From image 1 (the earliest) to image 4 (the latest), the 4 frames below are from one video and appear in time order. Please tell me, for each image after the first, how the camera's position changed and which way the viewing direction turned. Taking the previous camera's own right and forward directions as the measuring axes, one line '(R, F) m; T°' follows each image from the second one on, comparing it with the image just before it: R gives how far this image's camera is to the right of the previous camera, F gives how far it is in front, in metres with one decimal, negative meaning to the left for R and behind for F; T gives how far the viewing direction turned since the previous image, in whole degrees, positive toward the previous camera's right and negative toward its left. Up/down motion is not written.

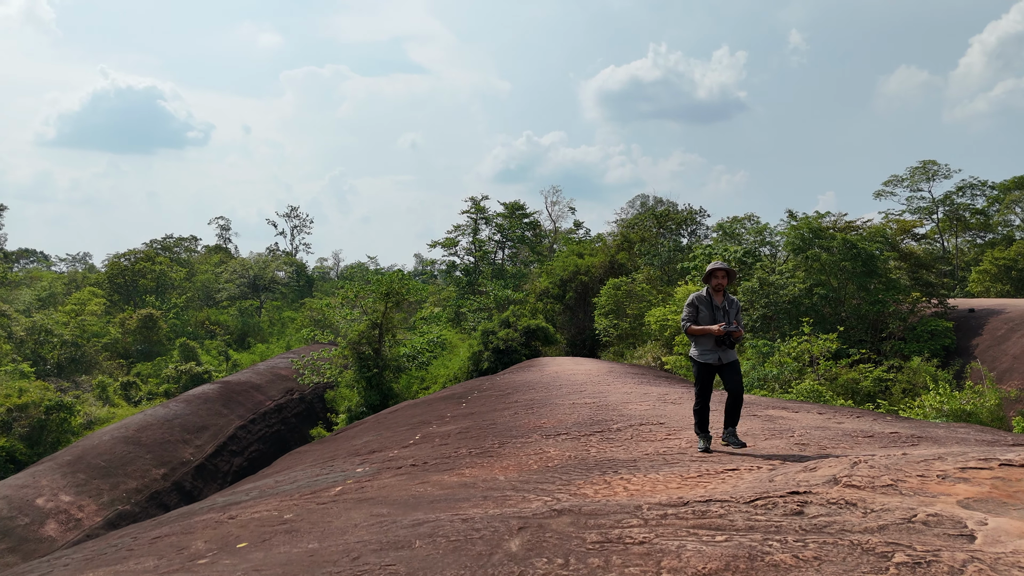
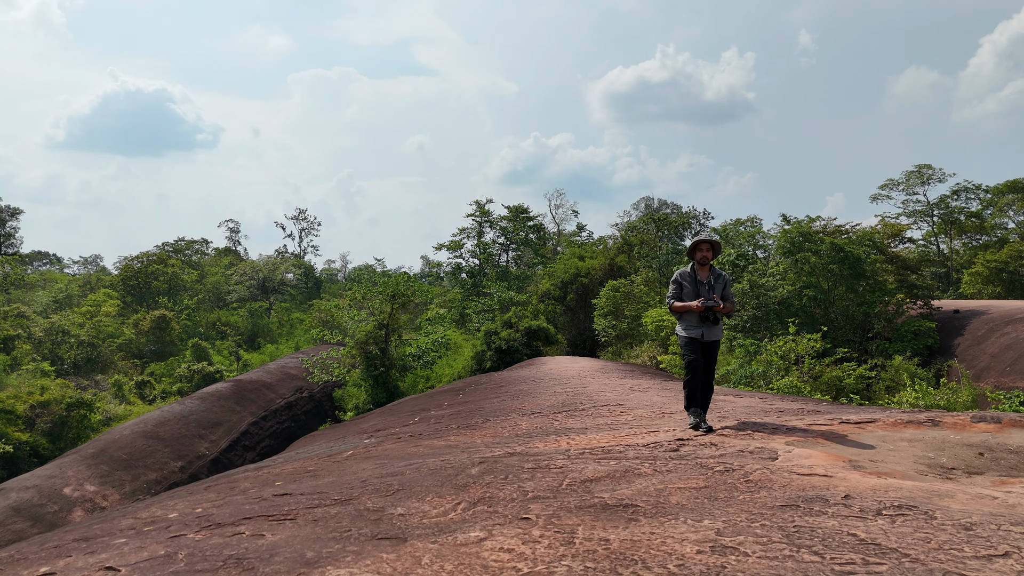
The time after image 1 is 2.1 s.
(+0.2, -0.9) m; -1°
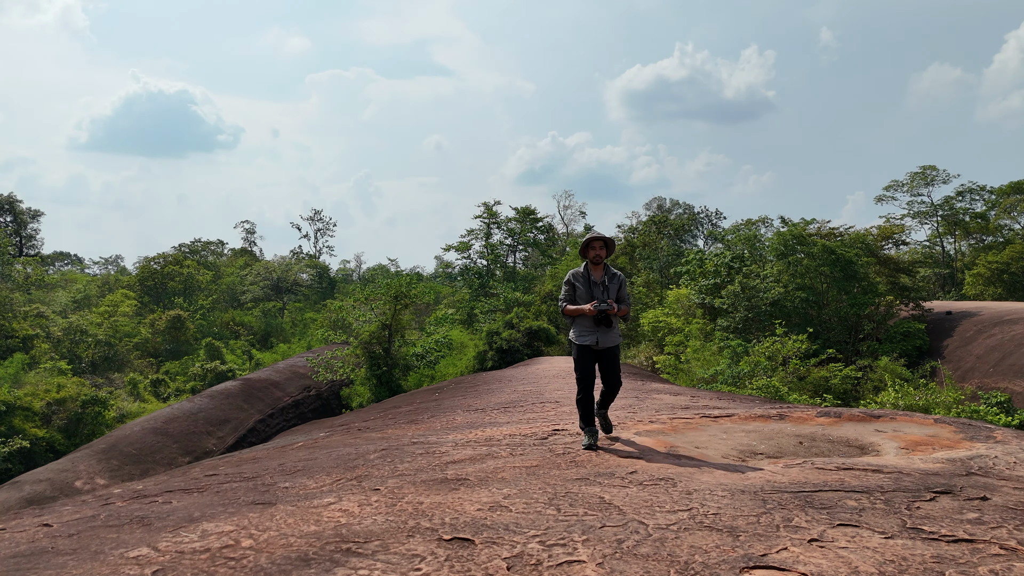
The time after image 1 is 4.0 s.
(+0.8, -0.5) m; -1°
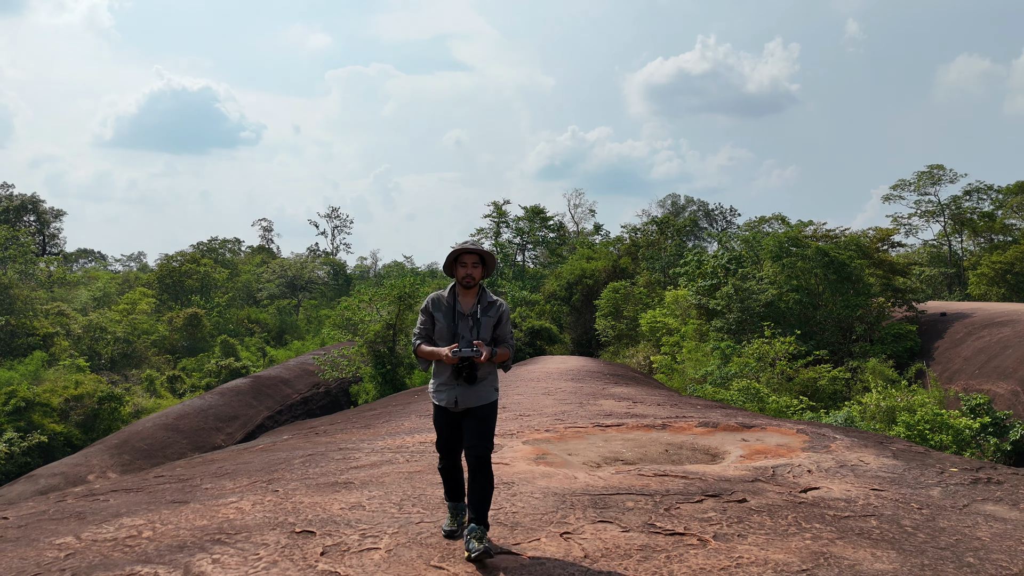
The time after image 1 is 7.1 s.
(+0.8, -0.4) m; -2°
